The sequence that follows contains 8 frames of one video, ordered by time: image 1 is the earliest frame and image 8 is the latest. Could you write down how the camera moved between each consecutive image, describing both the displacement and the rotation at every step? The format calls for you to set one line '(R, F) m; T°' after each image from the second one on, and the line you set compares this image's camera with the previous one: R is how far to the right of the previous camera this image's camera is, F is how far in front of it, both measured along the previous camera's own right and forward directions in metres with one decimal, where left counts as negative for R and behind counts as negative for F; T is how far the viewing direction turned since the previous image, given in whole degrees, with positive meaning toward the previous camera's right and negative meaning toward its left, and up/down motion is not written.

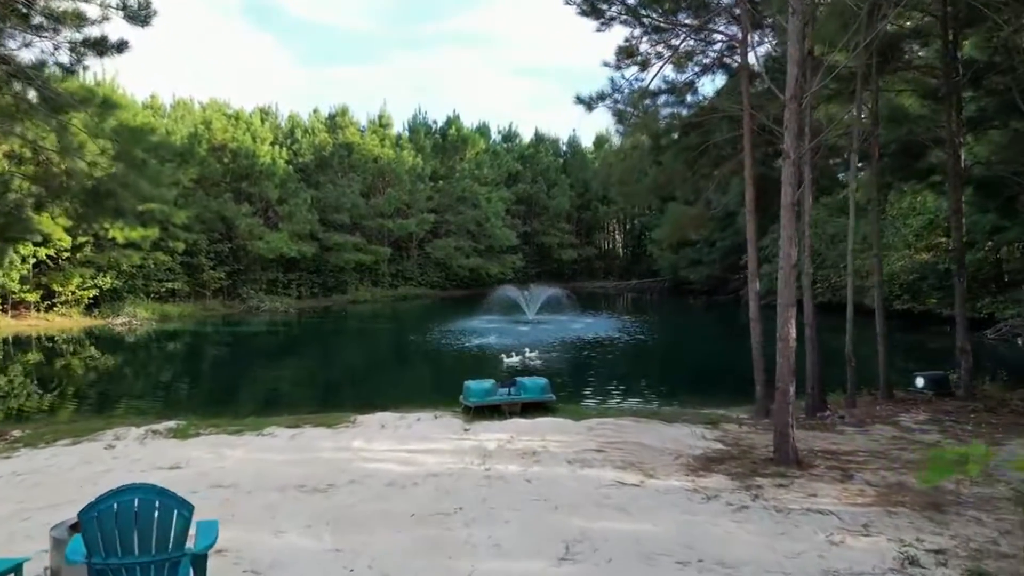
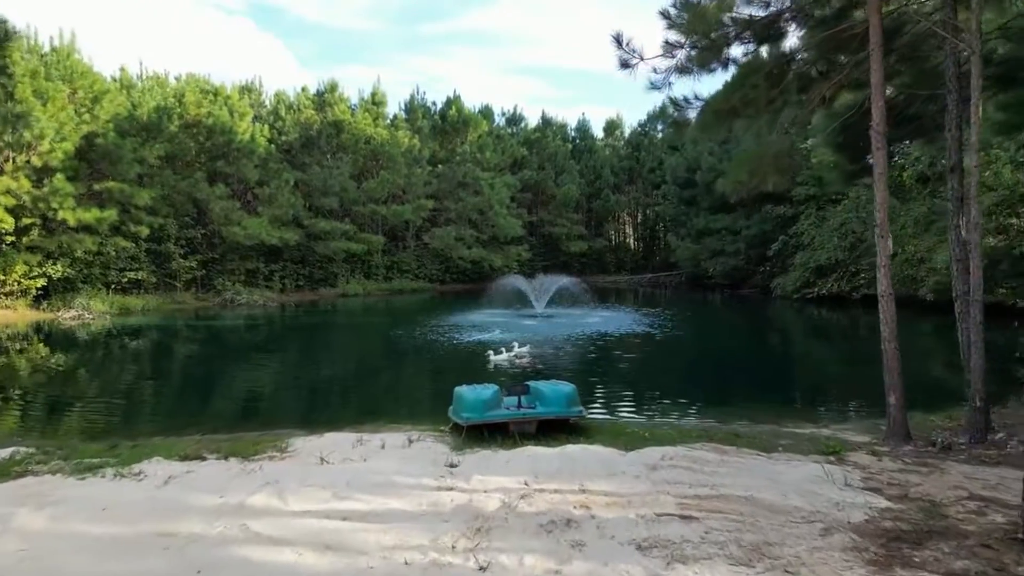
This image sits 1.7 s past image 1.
(-0.1, +2.7) m; 0°
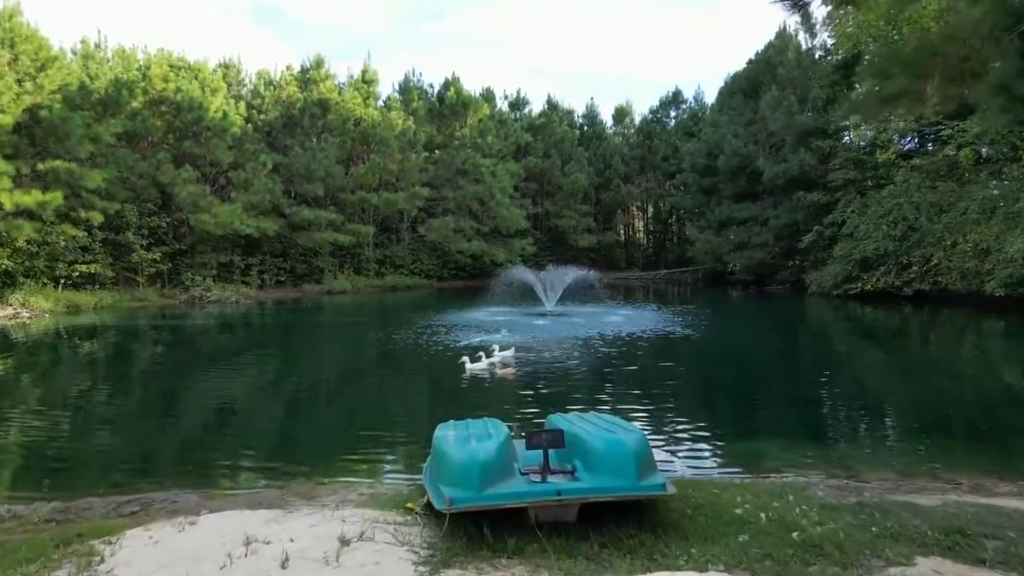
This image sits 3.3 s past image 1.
(-0.1, +2.6) m; 0°
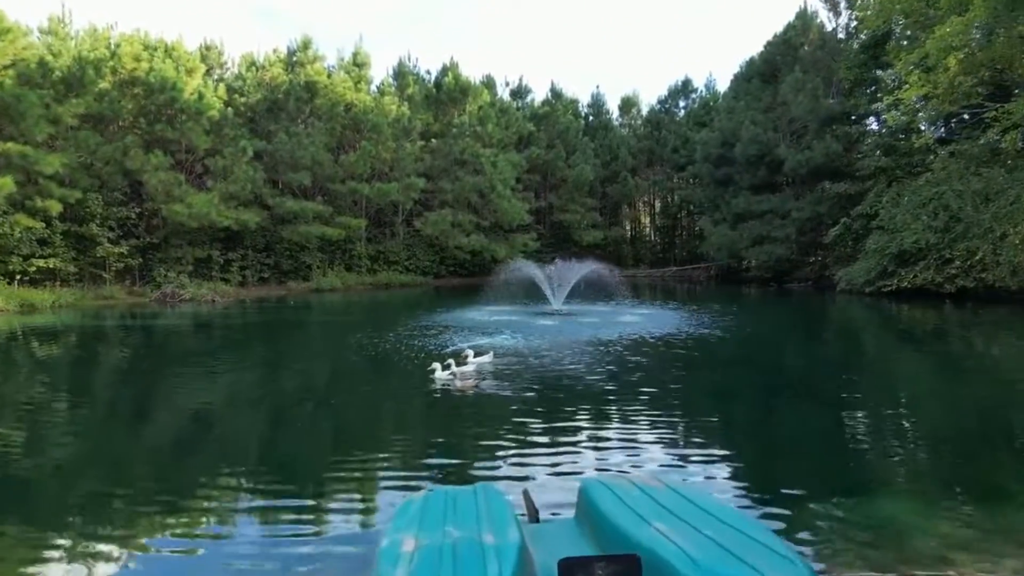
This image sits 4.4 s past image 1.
(0.0, +1.8) m; 0°
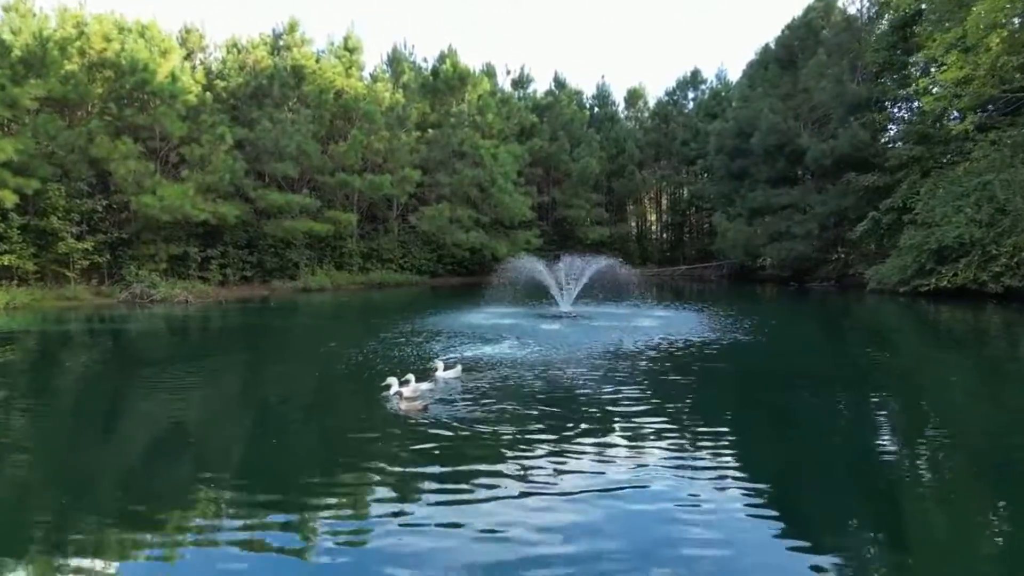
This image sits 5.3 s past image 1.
(0.0, +1.6) m; 0°
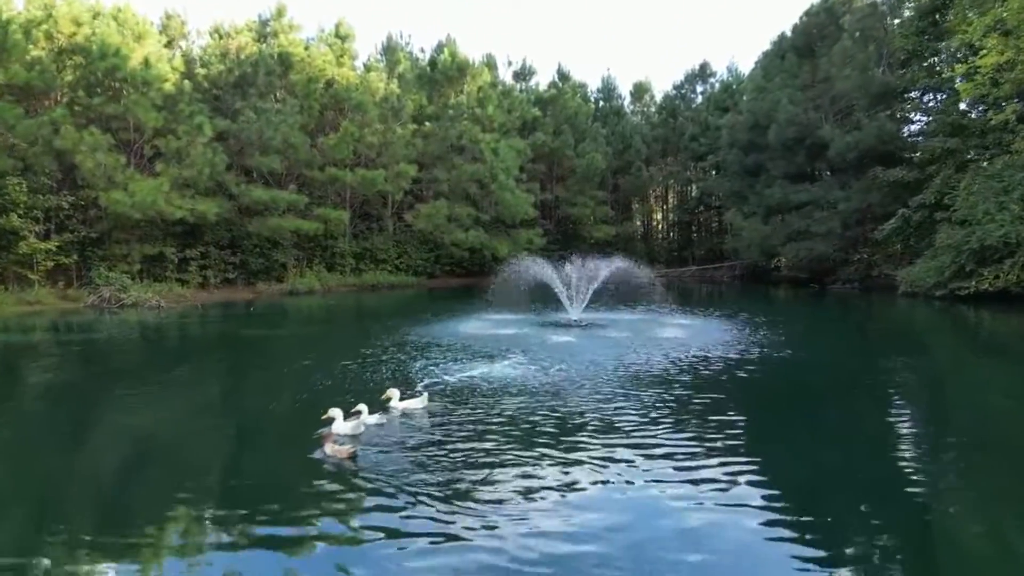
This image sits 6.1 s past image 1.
(0.0, +1.4) m; 0°
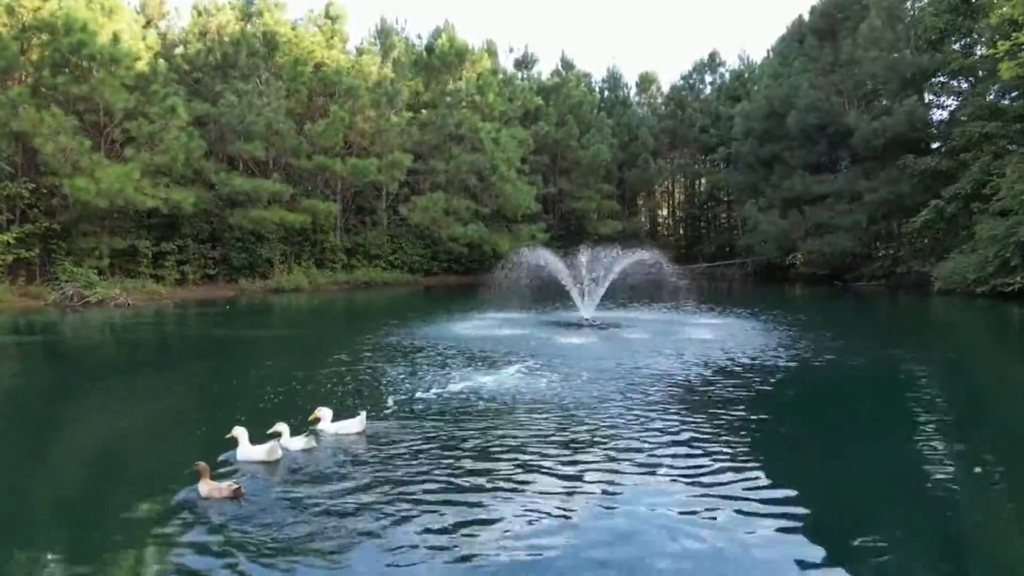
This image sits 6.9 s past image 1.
(0.0, +1.3) m; 0°
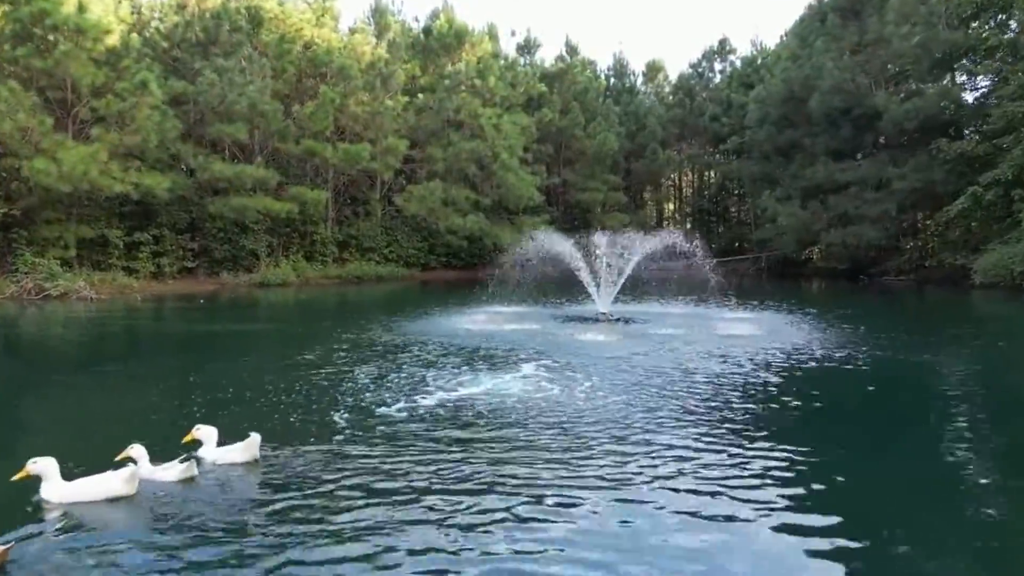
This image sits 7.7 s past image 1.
(0.0, +1.3) m; 0°
